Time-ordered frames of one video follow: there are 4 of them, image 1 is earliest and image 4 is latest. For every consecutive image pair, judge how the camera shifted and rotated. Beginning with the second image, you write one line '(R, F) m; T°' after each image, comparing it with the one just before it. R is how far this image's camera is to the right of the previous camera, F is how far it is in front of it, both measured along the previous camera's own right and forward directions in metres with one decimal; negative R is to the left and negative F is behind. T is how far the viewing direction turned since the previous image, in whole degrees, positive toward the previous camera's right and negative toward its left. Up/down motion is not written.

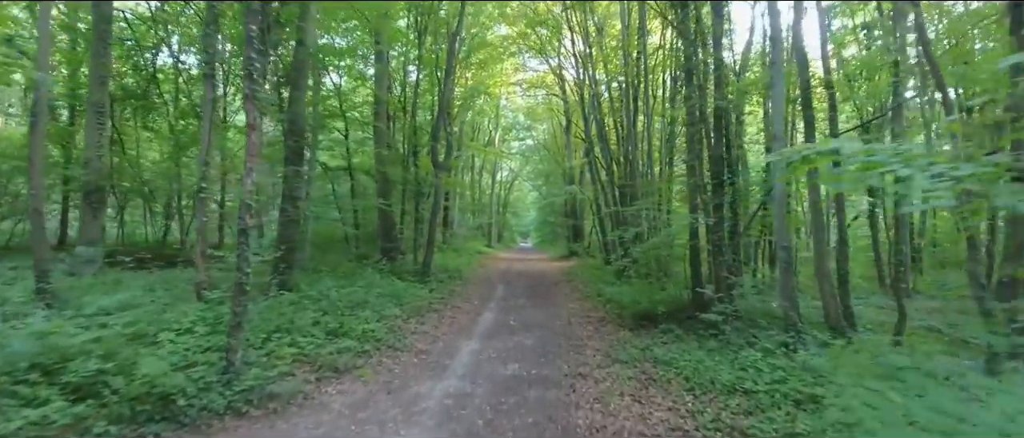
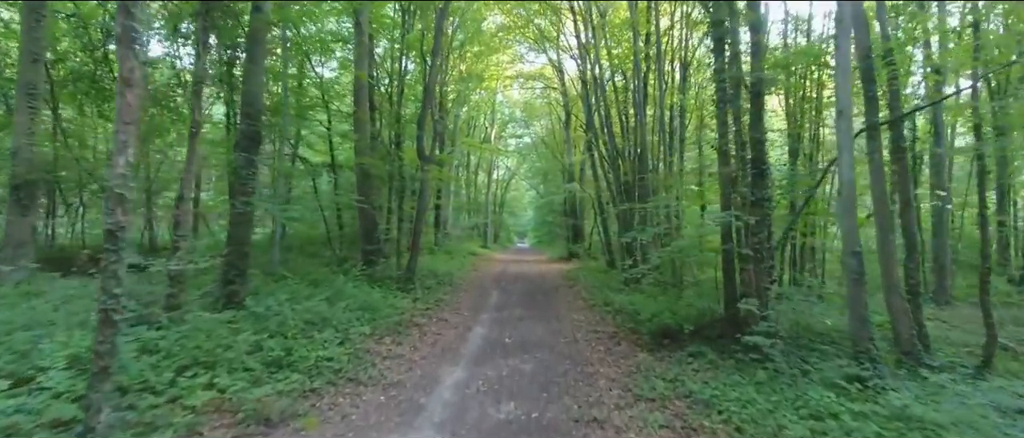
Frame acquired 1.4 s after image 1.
(0.0, +2.1) m; 0°
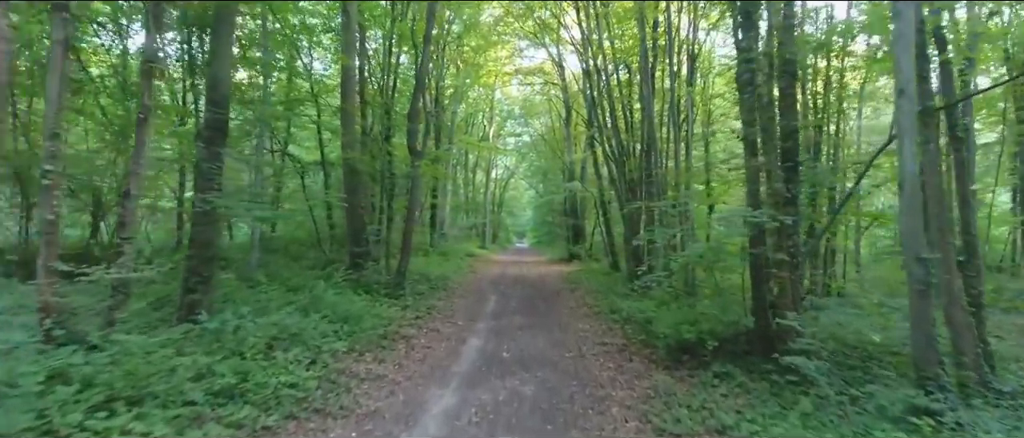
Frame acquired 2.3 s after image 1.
(0.0, +1.2) m; 0°
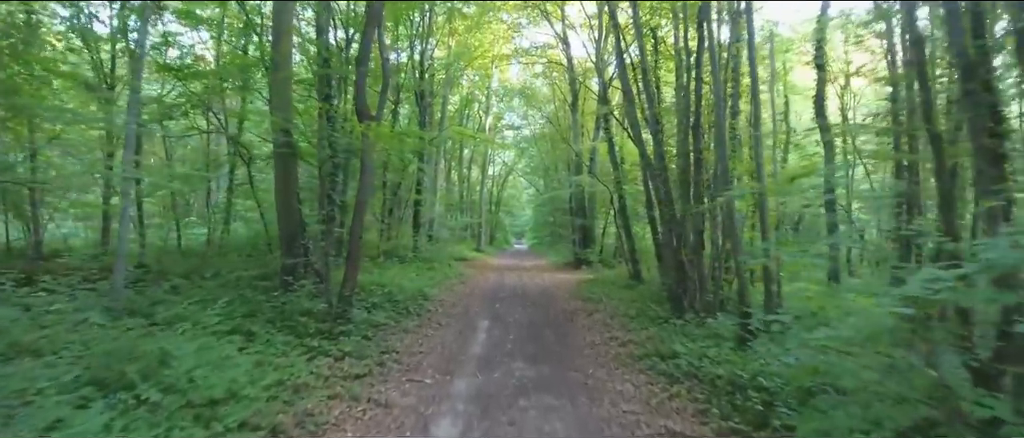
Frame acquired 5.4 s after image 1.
(0.0, +4.7) m; 0°
